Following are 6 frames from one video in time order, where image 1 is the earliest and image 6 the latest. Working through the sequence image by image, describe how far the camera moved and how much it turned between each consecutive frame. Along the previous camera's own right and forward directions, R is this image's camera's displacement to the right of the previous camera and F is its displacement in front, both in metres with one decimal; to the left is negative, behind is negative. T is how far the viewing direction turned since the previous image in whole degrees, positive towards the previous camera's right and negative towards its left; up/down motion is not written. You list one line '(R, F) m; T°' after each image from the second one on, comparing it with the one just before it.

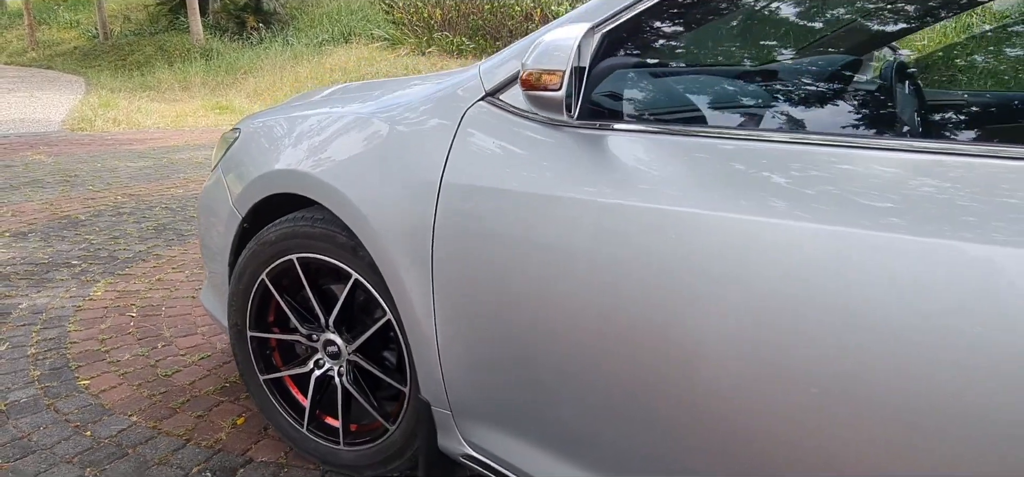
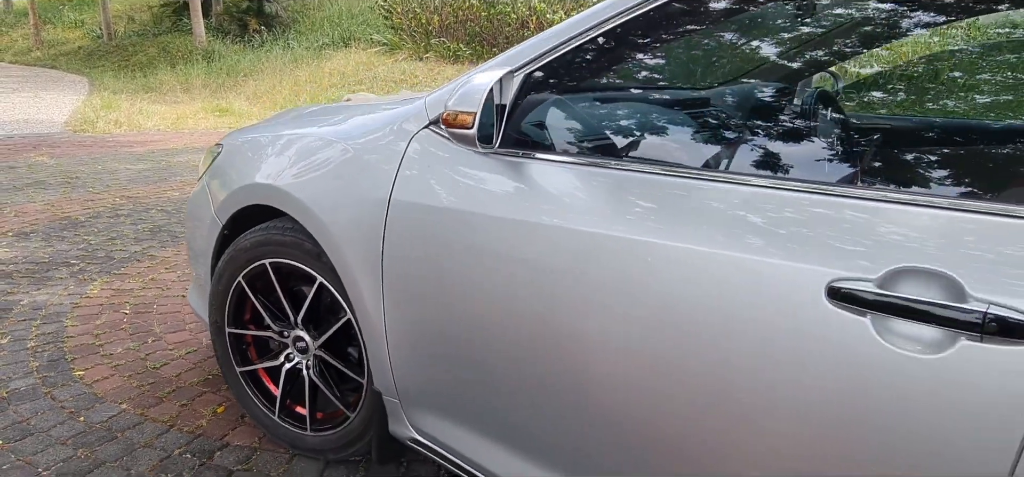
(+0.1, -0.2) m; 0°
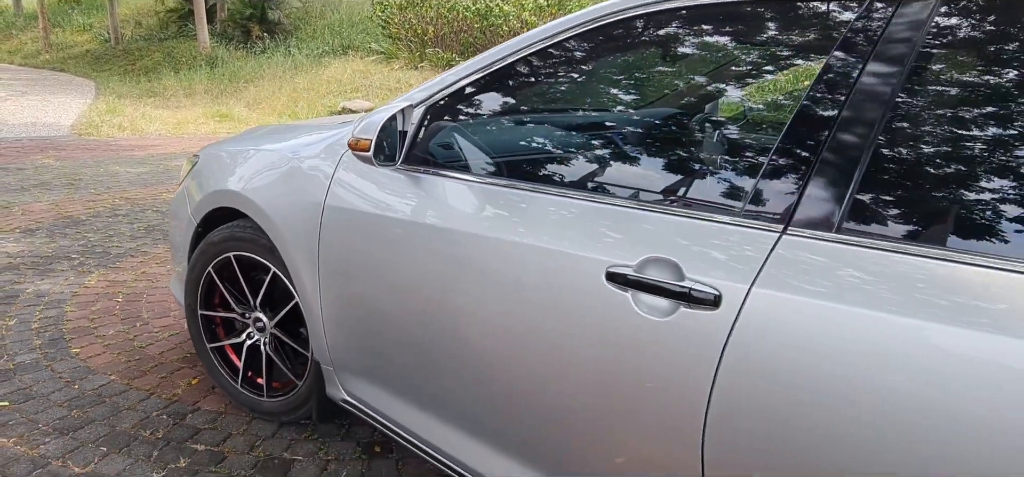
(+0.3, -0.4) m; 0°
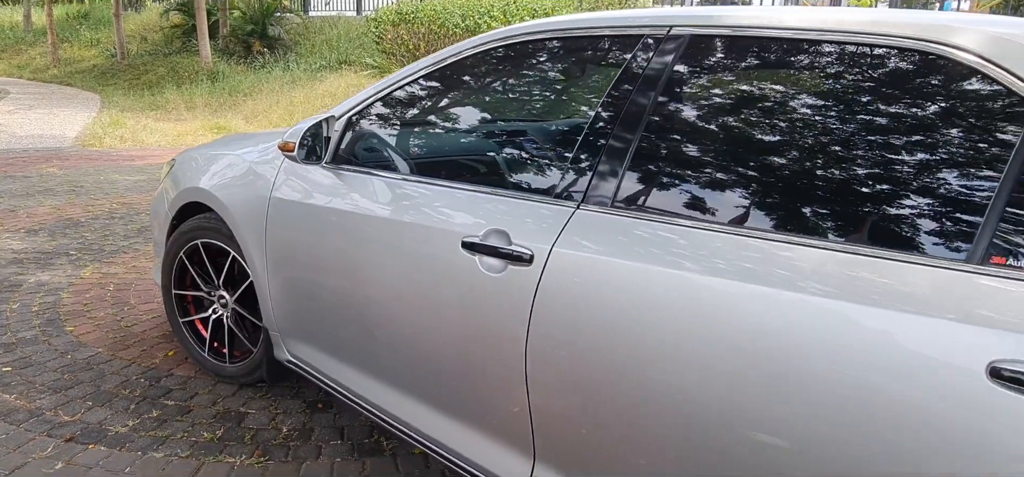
(+0.3, -0.5) m; 0°
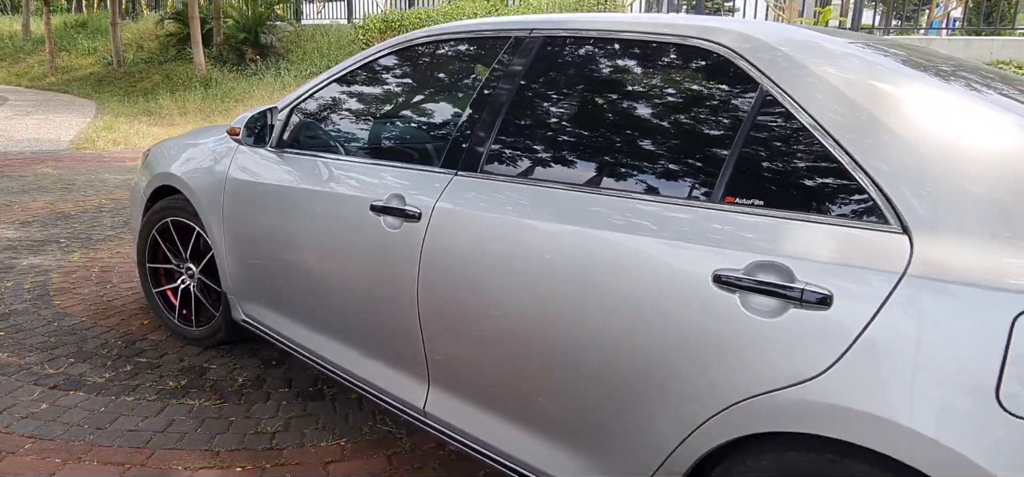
(+0.3, -0.4) m; 0°
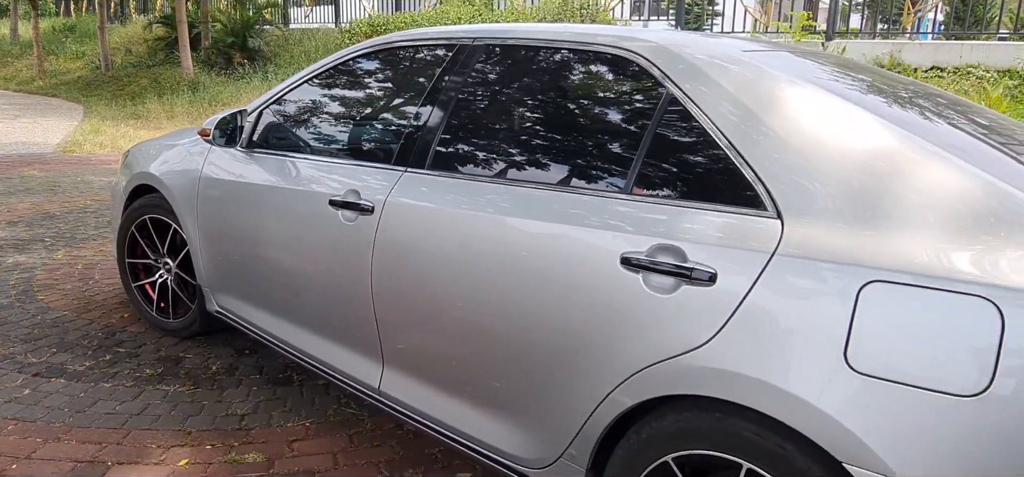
(+0.1, -0.2) m; +1°
